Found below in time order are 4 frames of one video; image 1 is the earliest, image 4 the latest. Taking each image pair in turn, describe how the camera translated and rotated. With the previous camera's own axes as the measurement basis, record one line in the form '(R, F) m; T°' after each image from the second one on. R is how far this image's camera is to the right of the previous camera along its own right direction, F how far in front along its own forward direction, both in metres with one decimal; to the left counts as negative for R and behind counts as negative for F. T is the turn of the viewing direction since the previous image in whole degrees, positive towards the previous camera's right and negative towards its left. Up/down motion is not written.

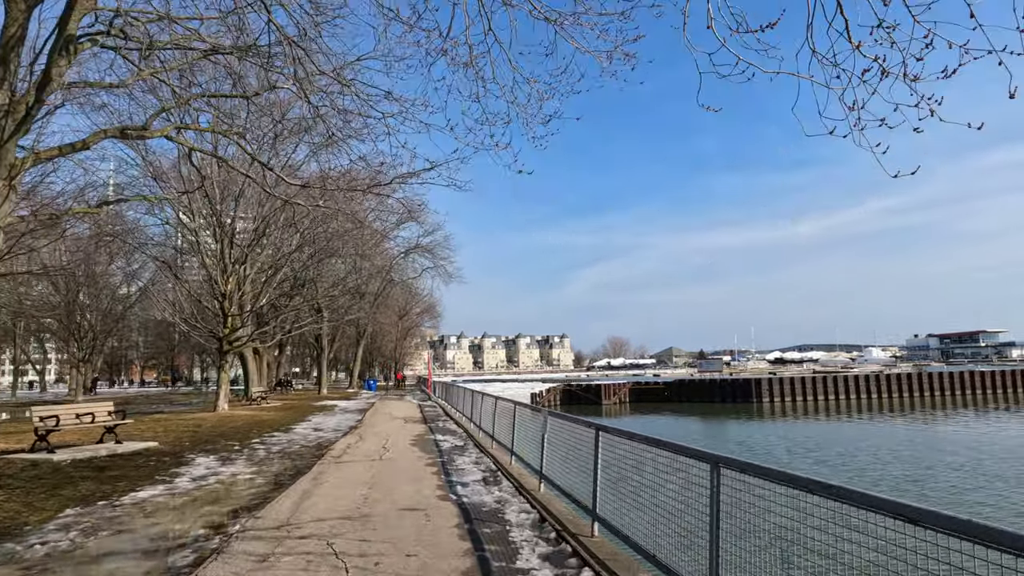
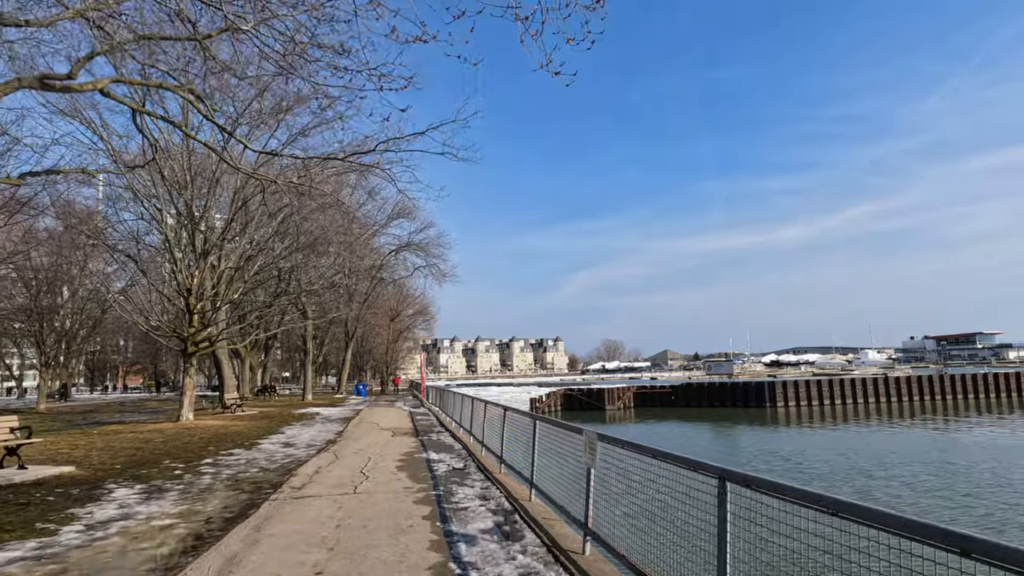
(-0.2, +2.0) m; +1°
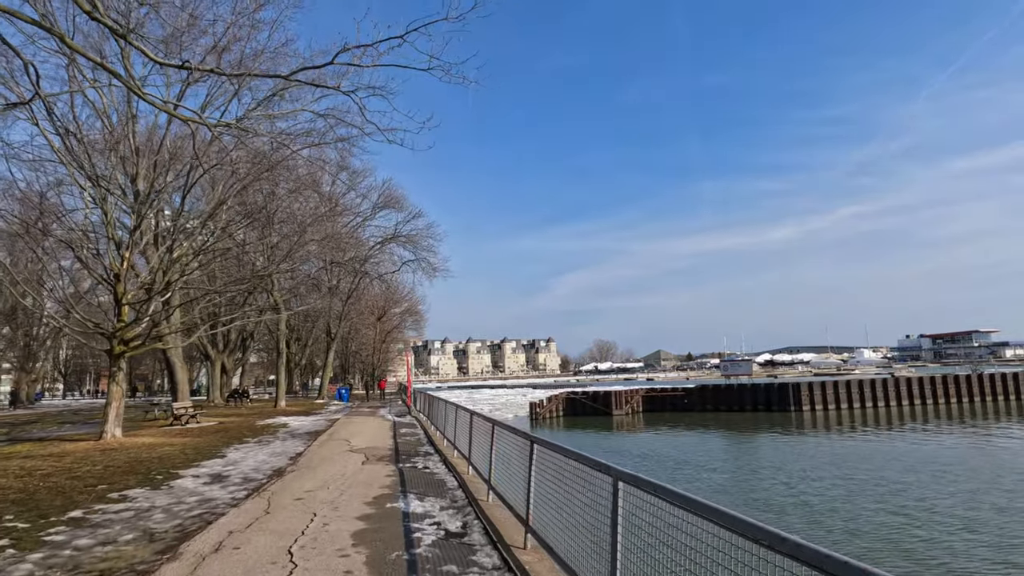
(-0.3, +3.0) m; +1°
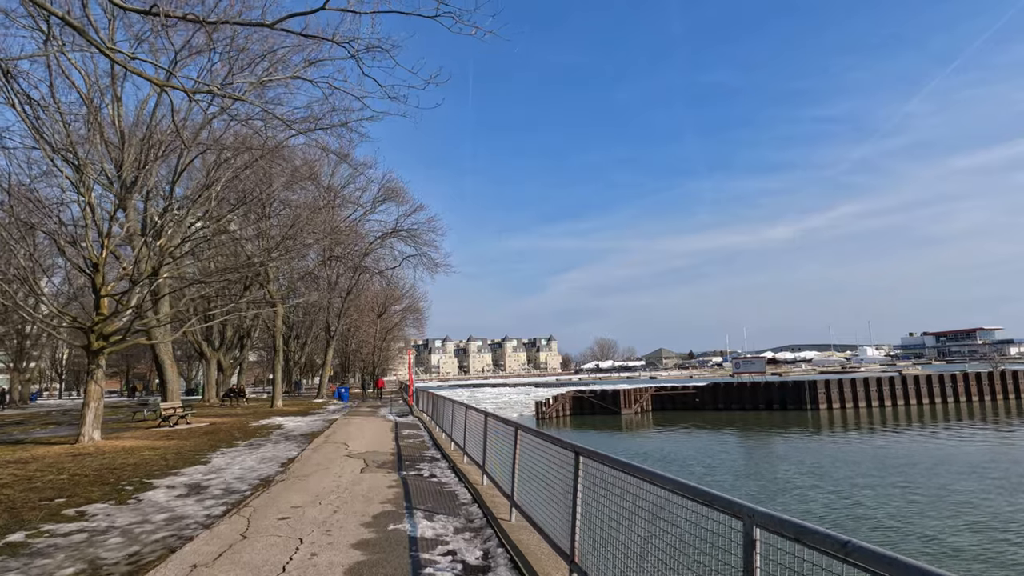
(-0.2, +1.0) m; 0°
